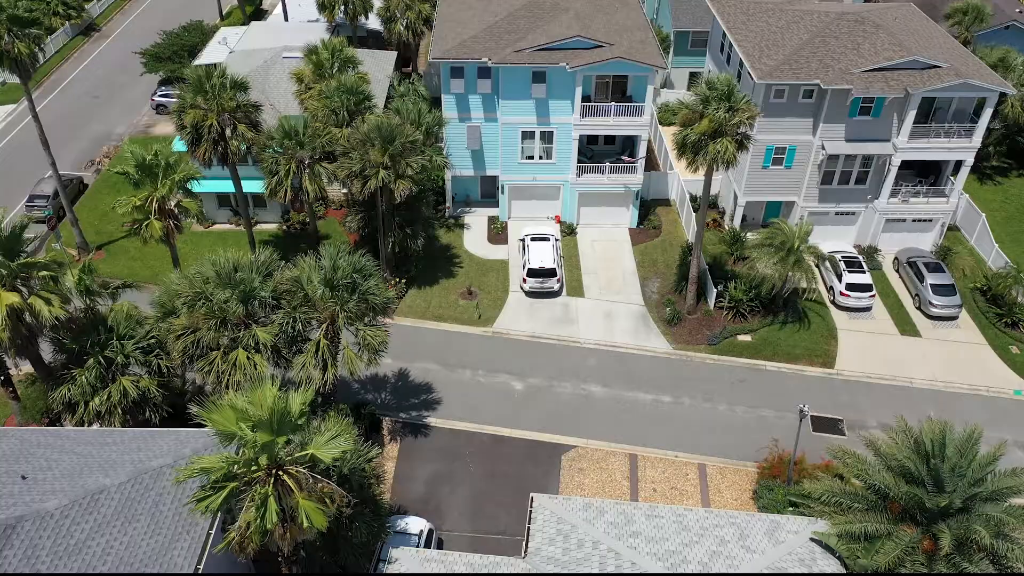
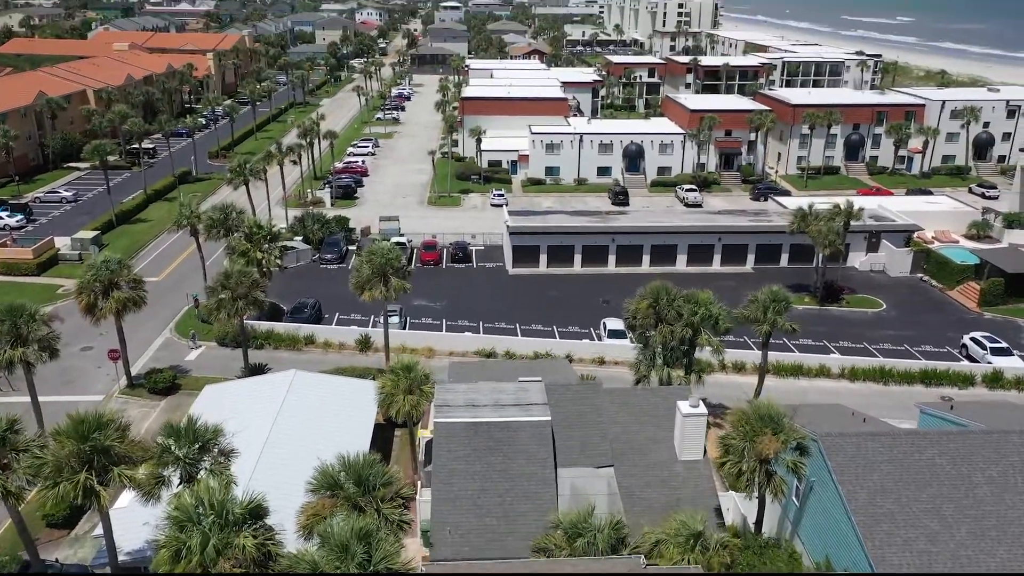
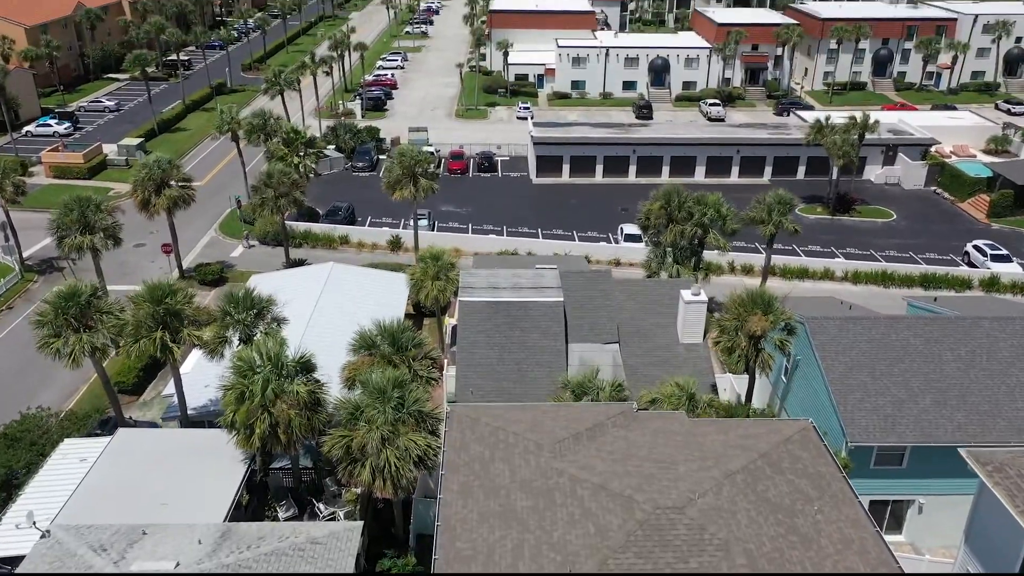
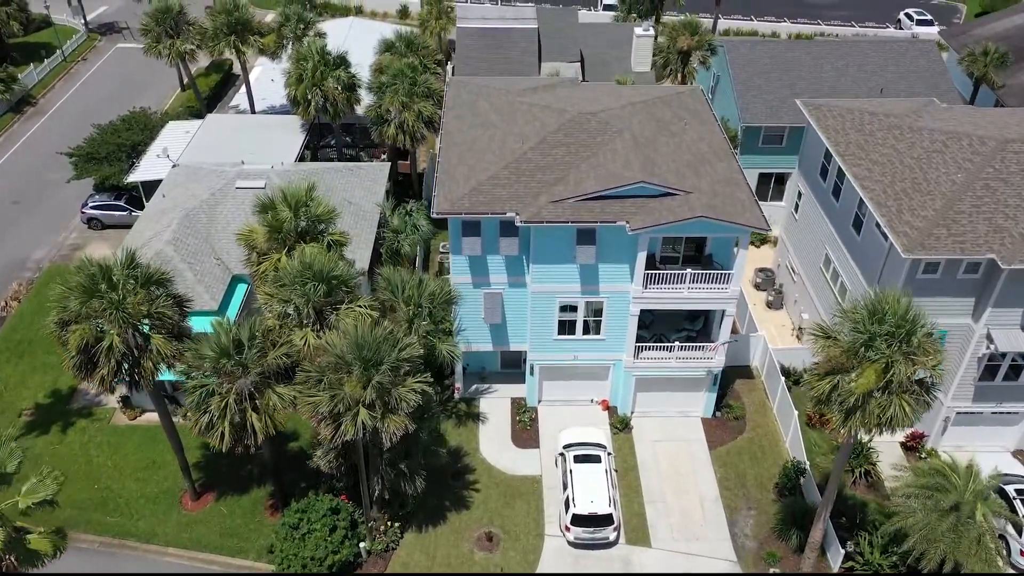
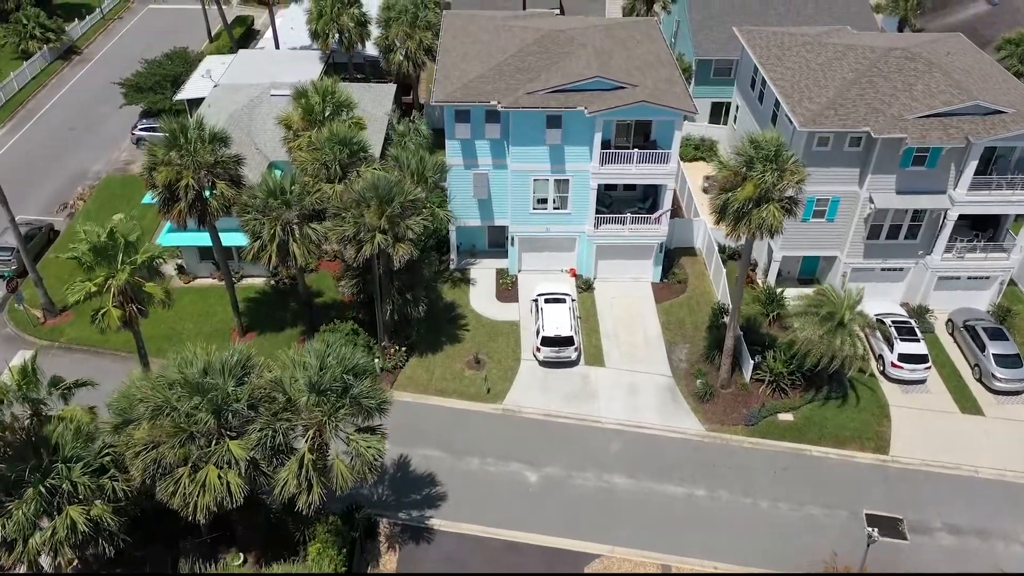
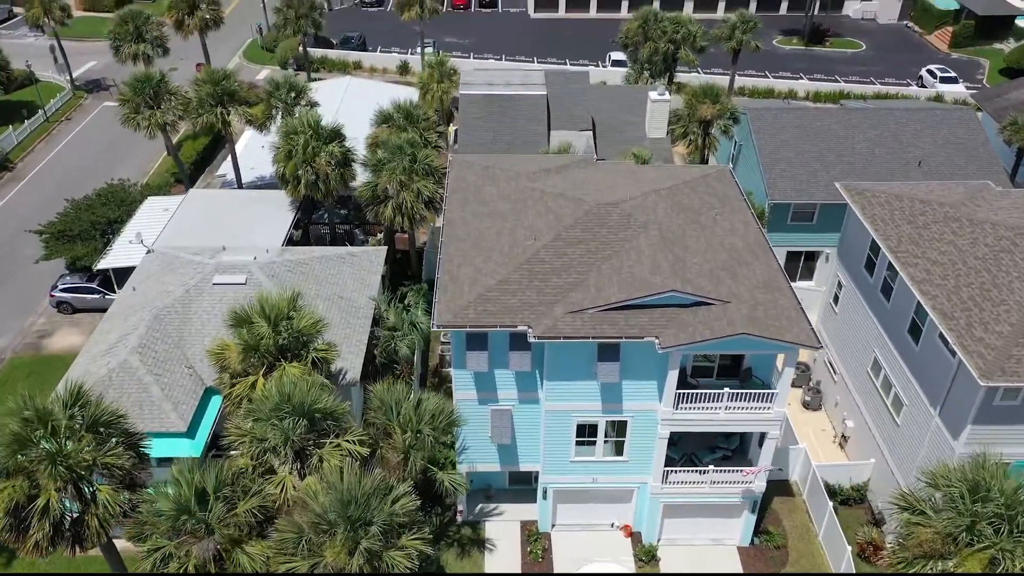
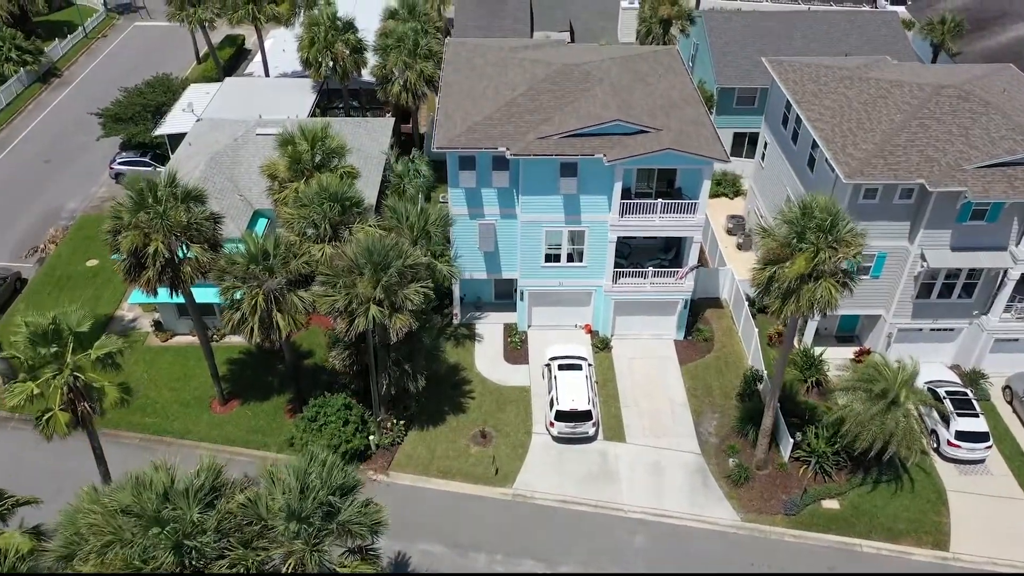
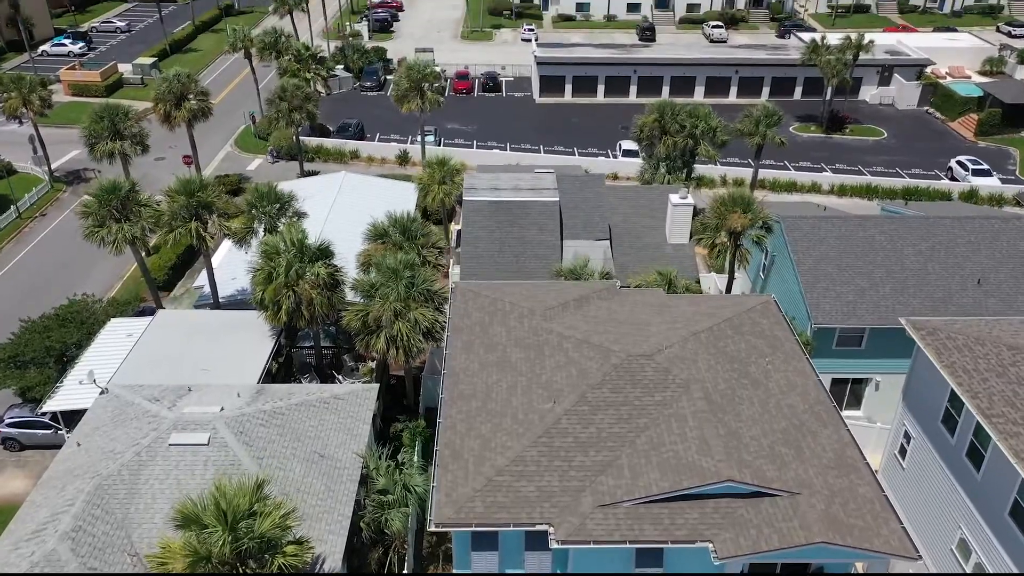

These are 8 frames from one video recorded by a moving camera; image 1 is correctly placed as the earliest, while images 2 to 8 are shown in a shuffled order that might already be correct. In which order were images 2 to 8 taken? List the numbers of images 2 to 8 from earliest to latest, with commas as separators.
5, 7, 4, 6, 8, 3, 2
